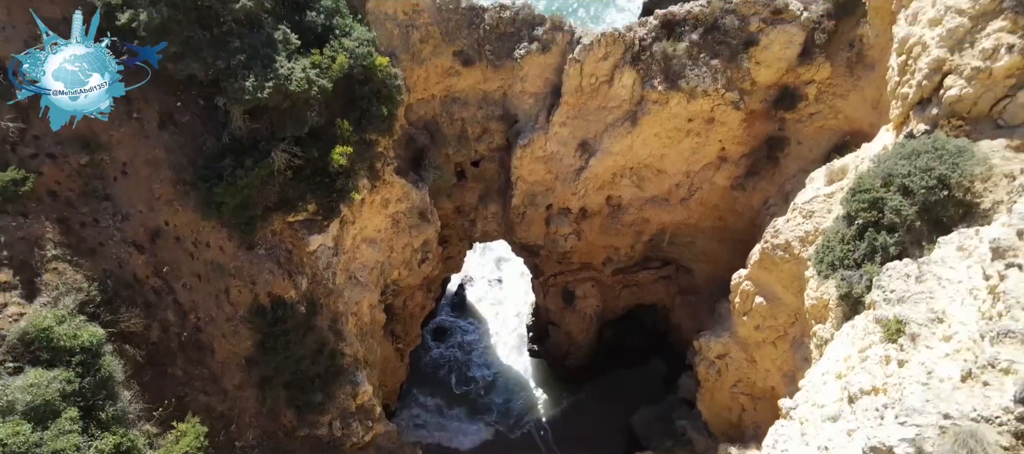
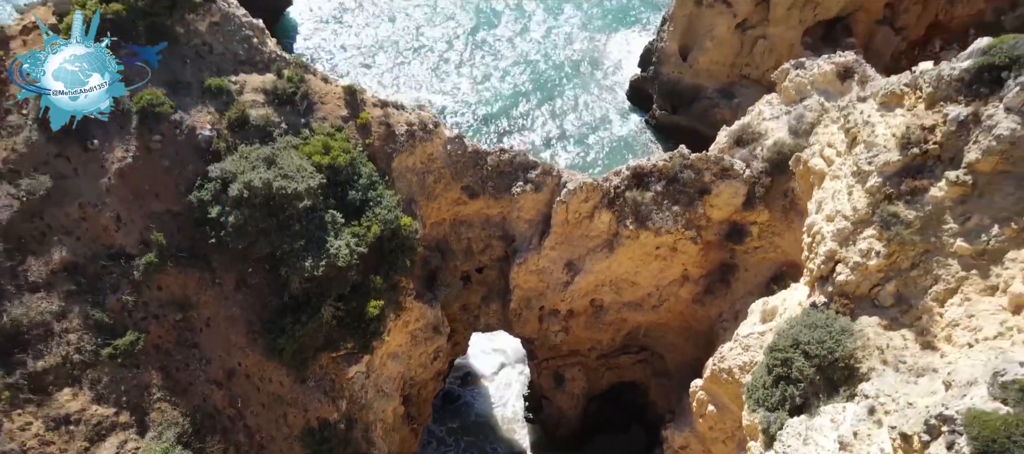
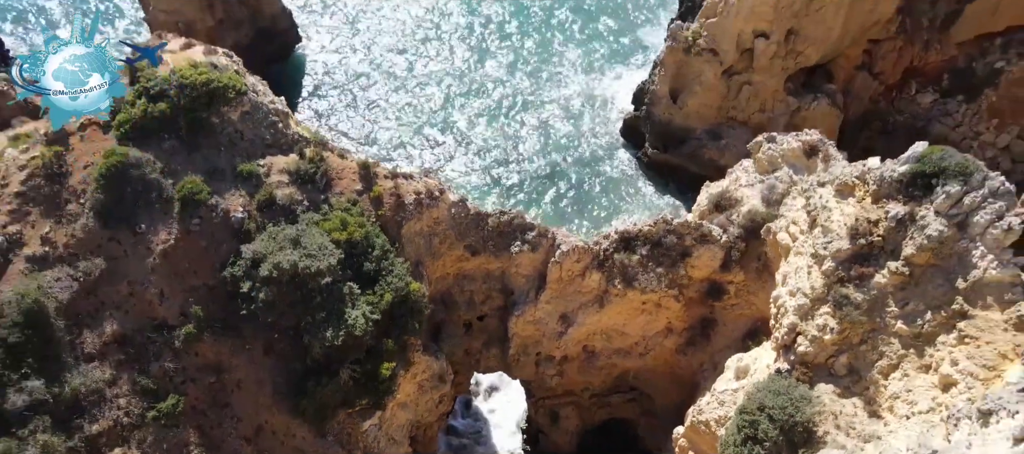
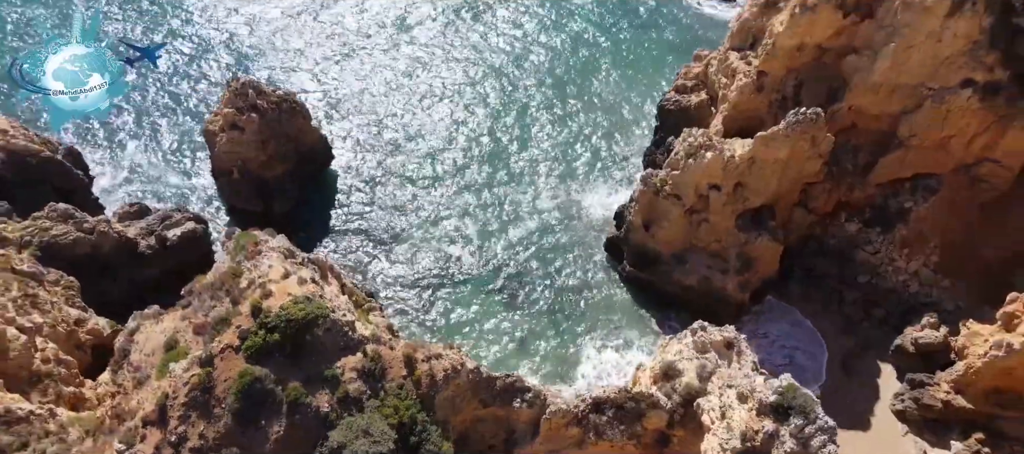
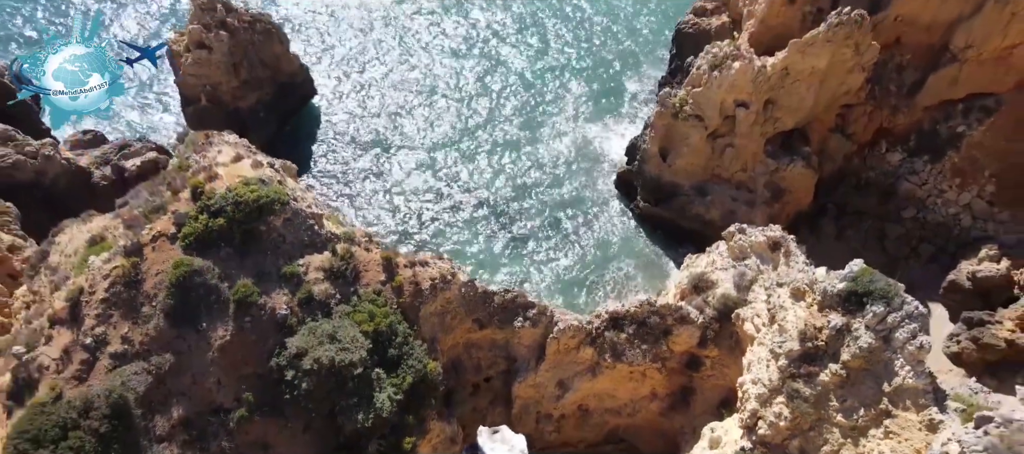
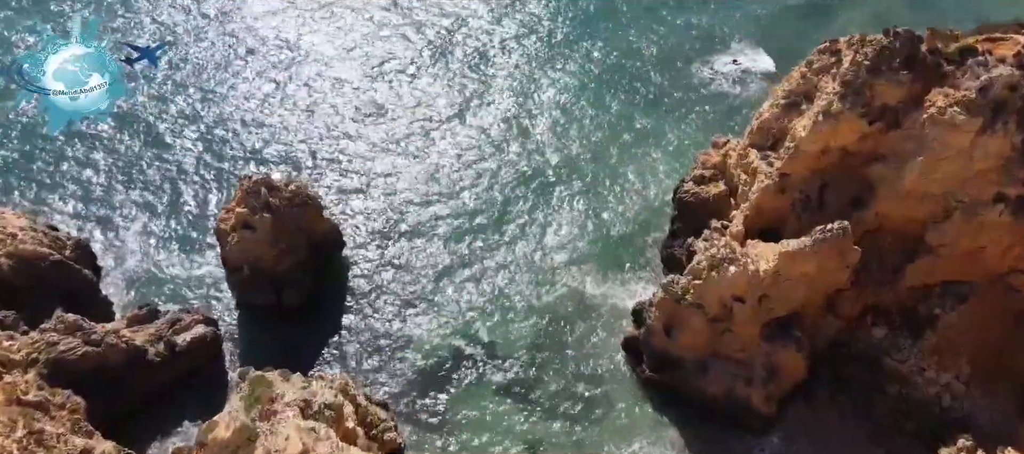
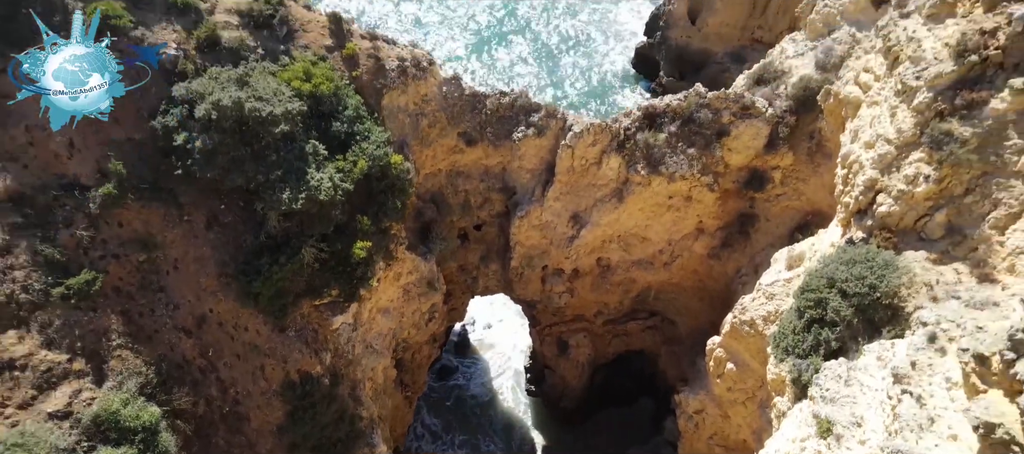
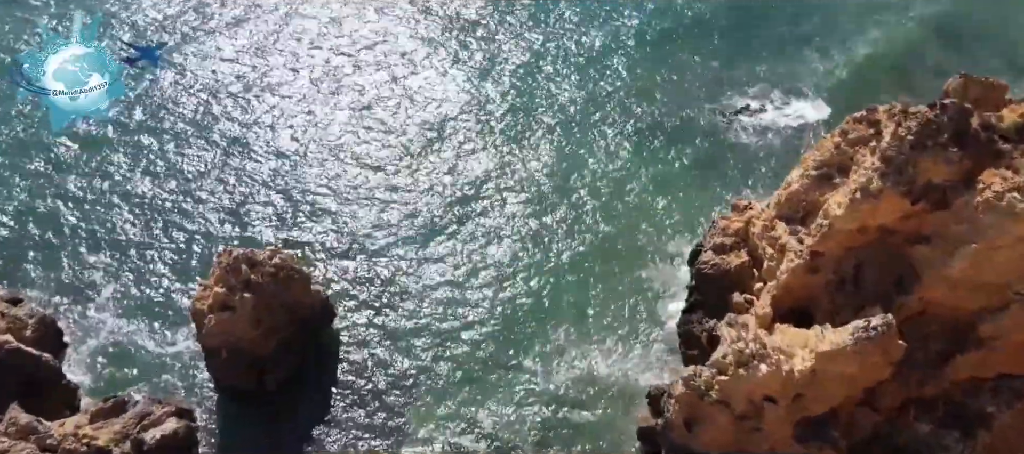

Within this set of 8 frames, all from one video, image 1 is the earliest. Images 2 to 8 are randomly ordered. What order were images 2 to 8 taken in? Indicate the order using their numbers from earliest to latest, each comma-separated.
7, 2, 3, 5, 4, 6, 8
